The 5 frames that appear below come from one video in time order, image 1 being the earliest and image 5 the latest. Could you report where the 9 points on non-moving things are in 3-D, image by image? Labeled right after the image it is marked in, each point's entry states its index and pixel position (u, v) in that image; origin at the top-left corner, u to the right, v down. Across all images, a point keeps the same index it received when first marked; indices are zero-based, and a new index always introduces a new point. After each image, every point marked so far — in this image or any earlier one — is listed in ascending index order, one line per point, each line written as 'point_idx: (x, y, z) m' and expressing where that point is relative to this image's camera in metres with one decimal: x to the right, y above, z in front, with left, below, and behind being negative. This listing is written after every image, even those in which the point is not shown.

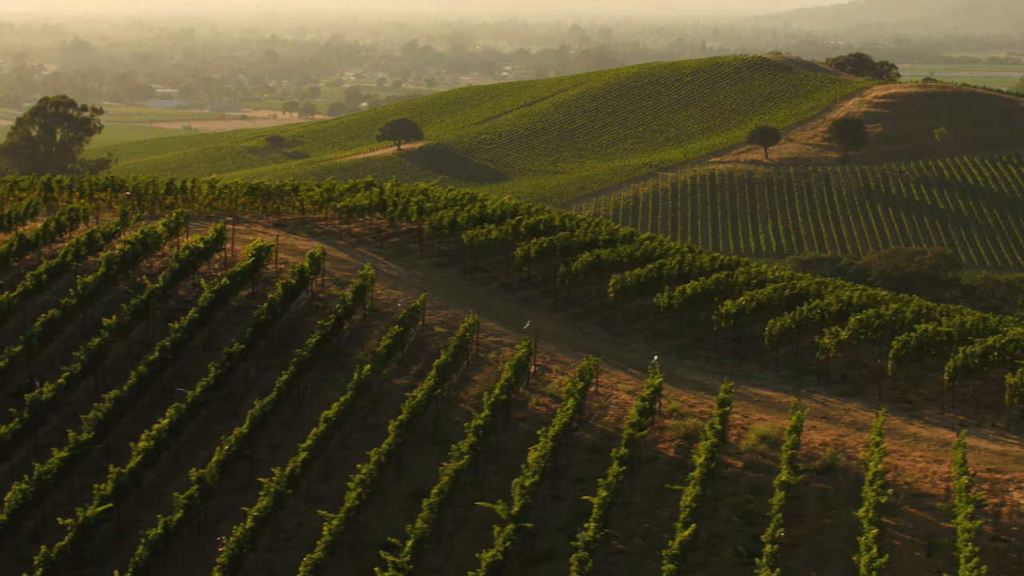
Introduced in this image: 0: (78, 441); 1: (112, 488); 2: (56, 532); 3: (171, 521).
0: (-6.1, -2.1, +19.5) m
1: (-5.3, -2.6, +18.4) m
2: (-6.2, -3.3, +18.8) m
3: (-4.4, -3.0, +17.7) m
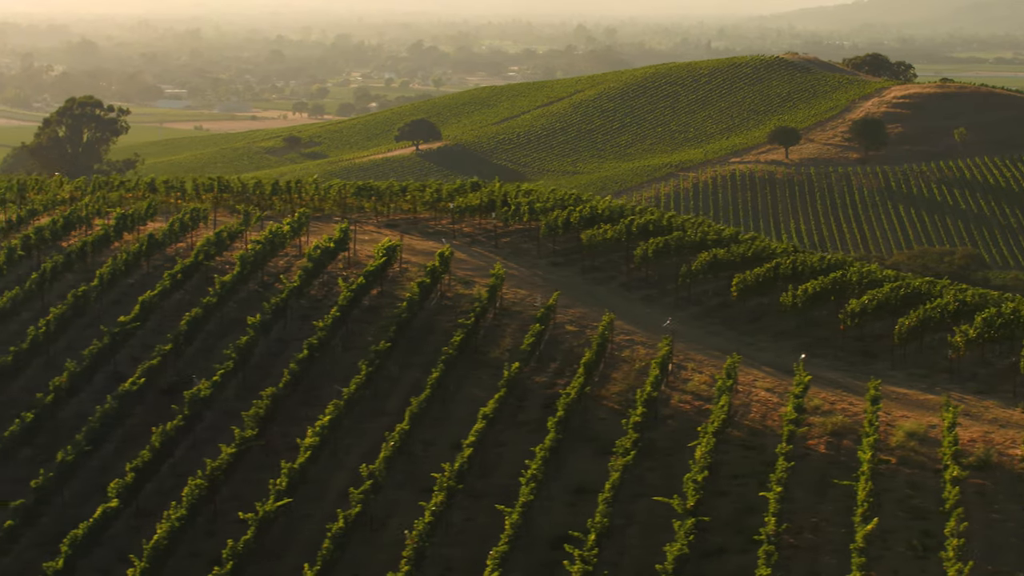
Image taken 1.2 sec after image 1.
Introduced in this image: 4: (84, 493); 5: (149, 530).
0: (-3.8, -2.1, +19.8) m
1: (-3.0, -2.6, +18.7) m
2: (-3.9, -3.3, +19.2) m
3: (-2.1, -3.0, +18.0) m
4: (-6.1, -2.9, +19.9) m
5: (-5.0, -3.3, +19.1) m
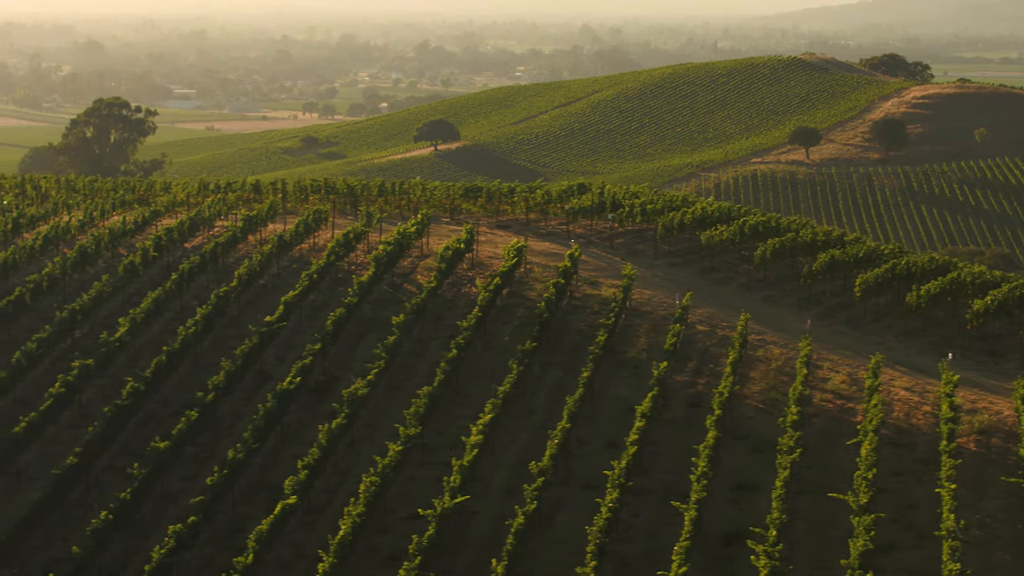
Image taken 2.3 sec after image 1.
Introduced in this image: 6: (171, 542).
0: (-1.5, -2.1, +20.2) m
1: (-0.7, -2.6, +19.0) m
2: (-1.6, -3.3, +19.5) m
3: (+0.2, -3.0, +18.3) m
4: (-3.8, -2.9, +20.3) m
5: (-2.7, -3.3, +19.4) m
6: (-4.5, -3.3, +18.0) m
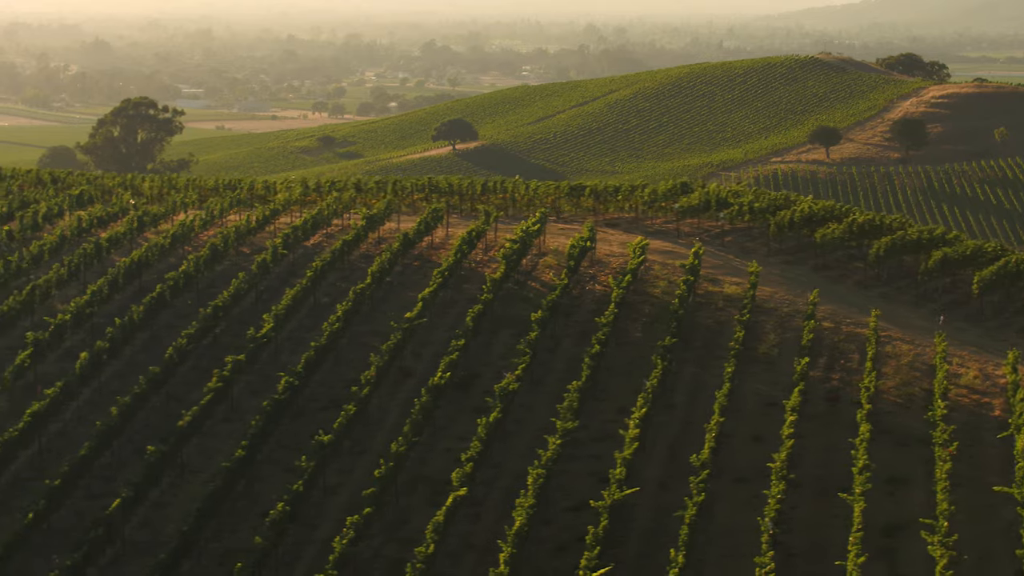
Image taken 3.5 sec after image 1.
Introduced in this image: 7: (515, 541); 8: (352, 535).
0: (+0.8, -2.1, +20.6) m
1: (+1.6, -2.6, +19.4) m
2: (+0.7, -3.3, +19.9) m
3: (+2.5, -2.9, +18.7) m
4: (-1.5, -2.9, +20.7) m
5: (-0.4, -3.3, +19.8) m
6: (-2.2, -3.3, +18.4) m
7: (0.0, -3.3, +18.2) m
8: (-2.1, -3.3, +18.4) m
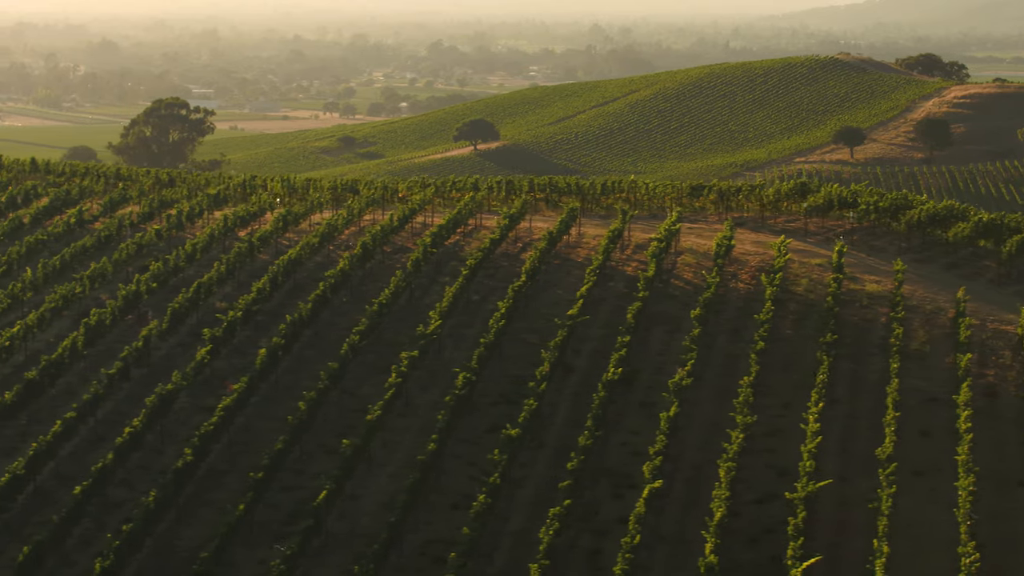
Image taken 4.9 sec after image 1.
0: (+3.6, -2.1, +21.1) m
1: (+4.4, -2.6, +19.9) m
2: (+3.5, -3.2, +20.4) m
3: (+5.3, -2.9, +19.2) m
4: (+1.3, -2.9, +21.1) m
5: (+2.4, -3.3, +20.3) m
6: (+0.6, -3.2, +18.9) m
7: (+2.8, -3.3, +18.7) m
8: (+0.6, -3.3, +18.9) m
